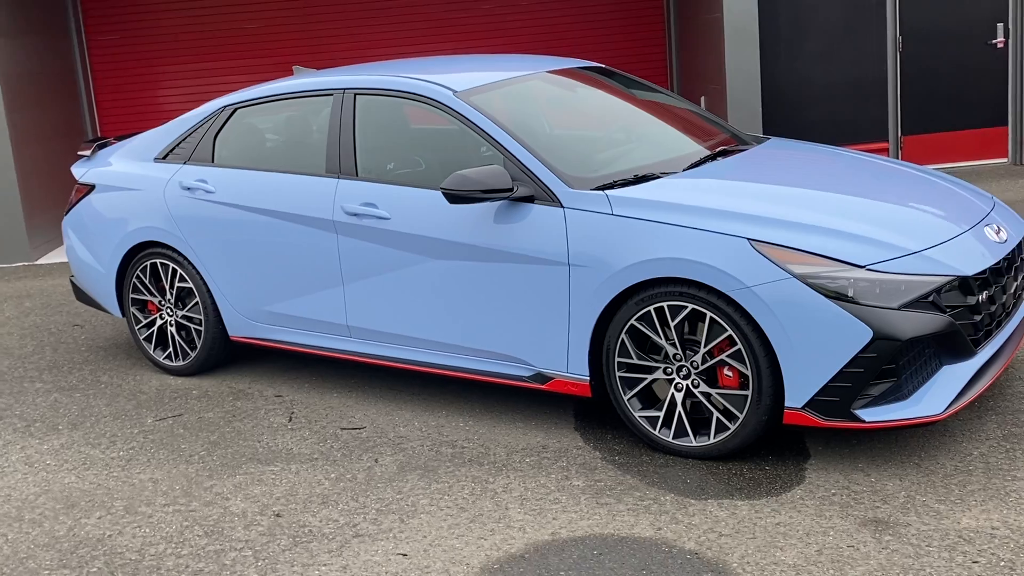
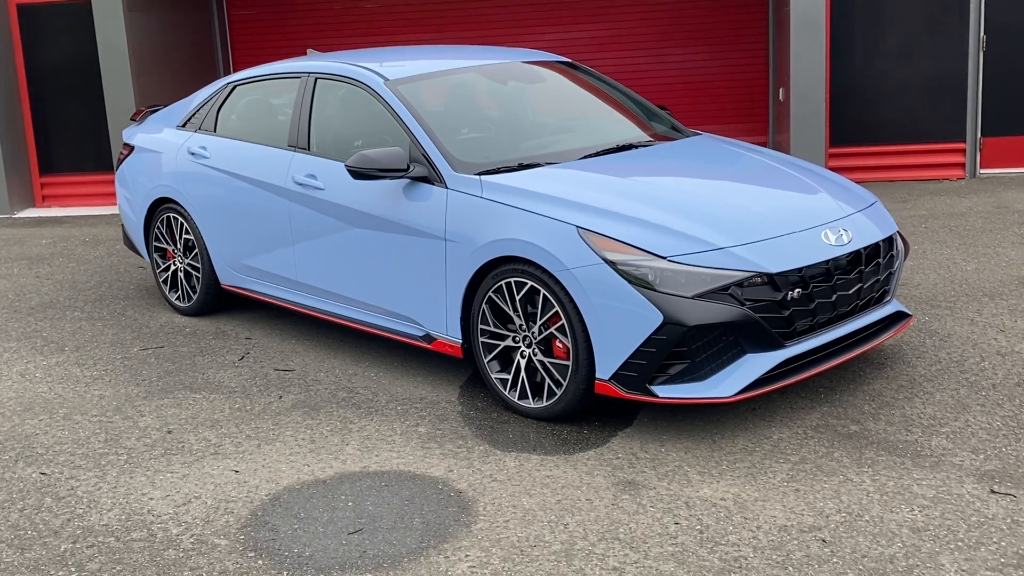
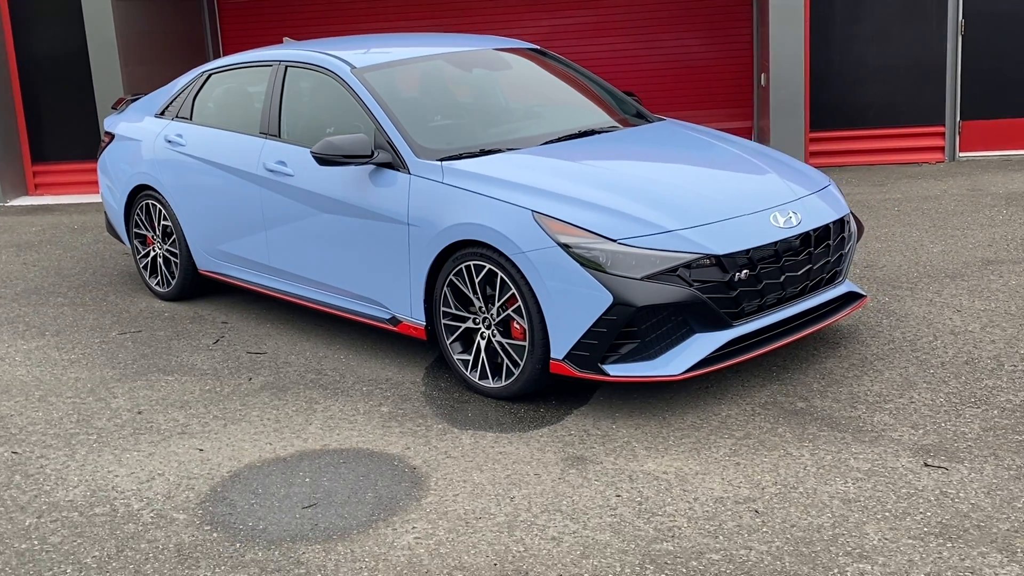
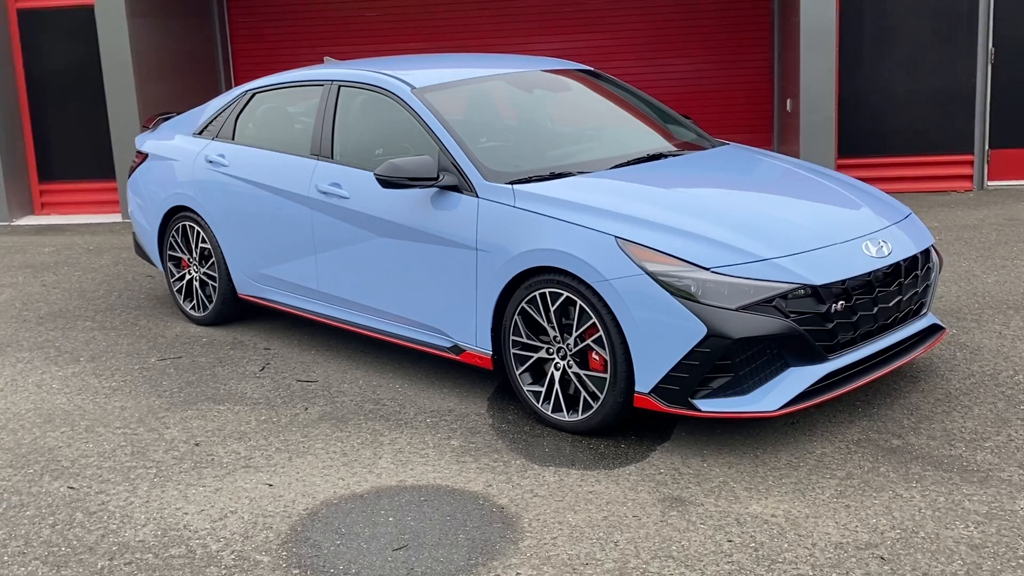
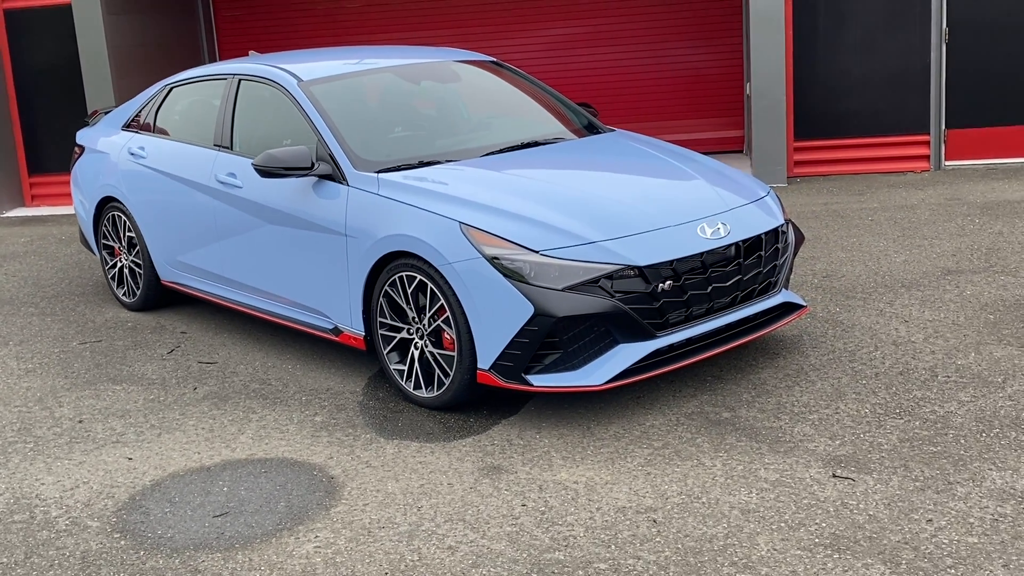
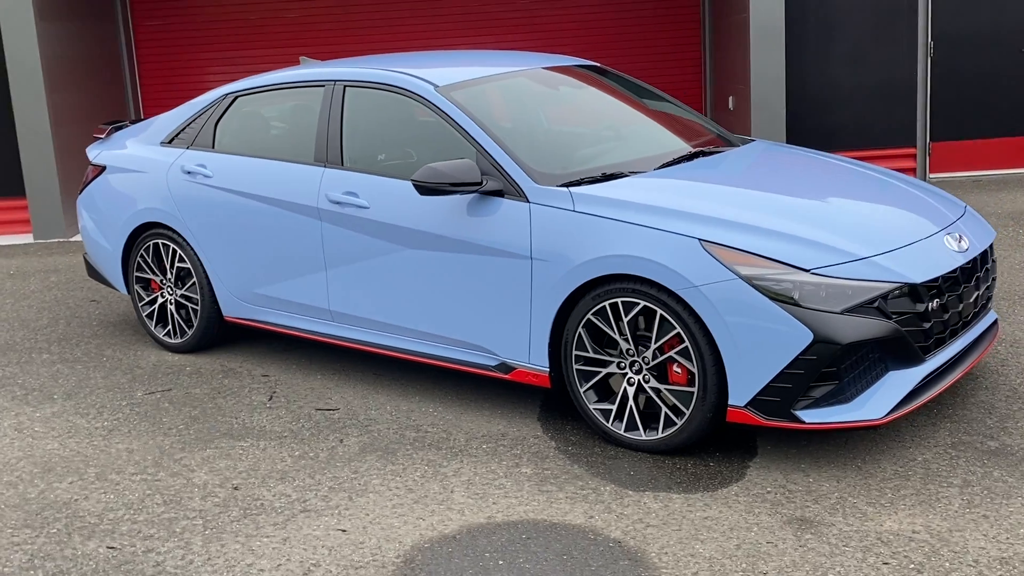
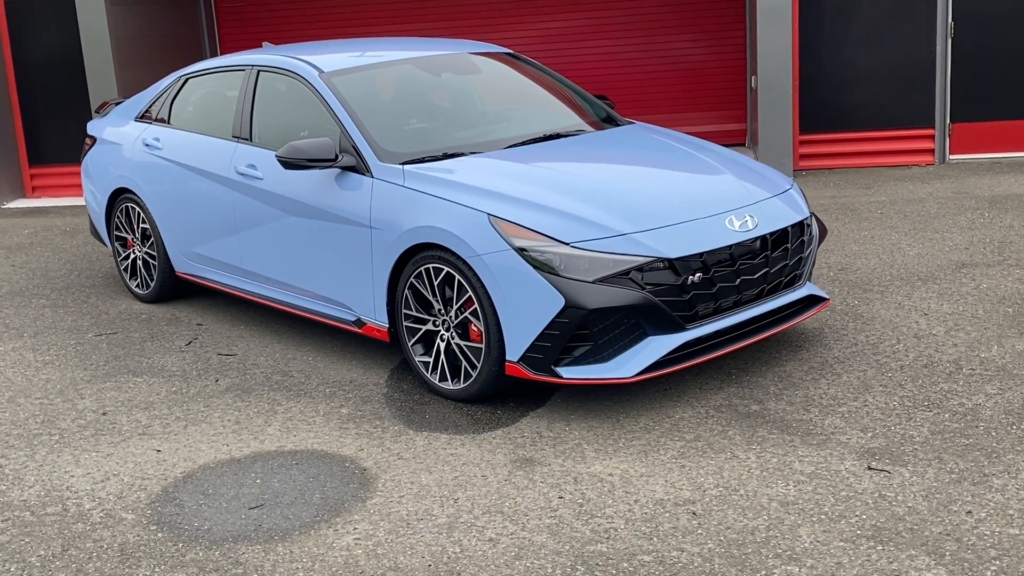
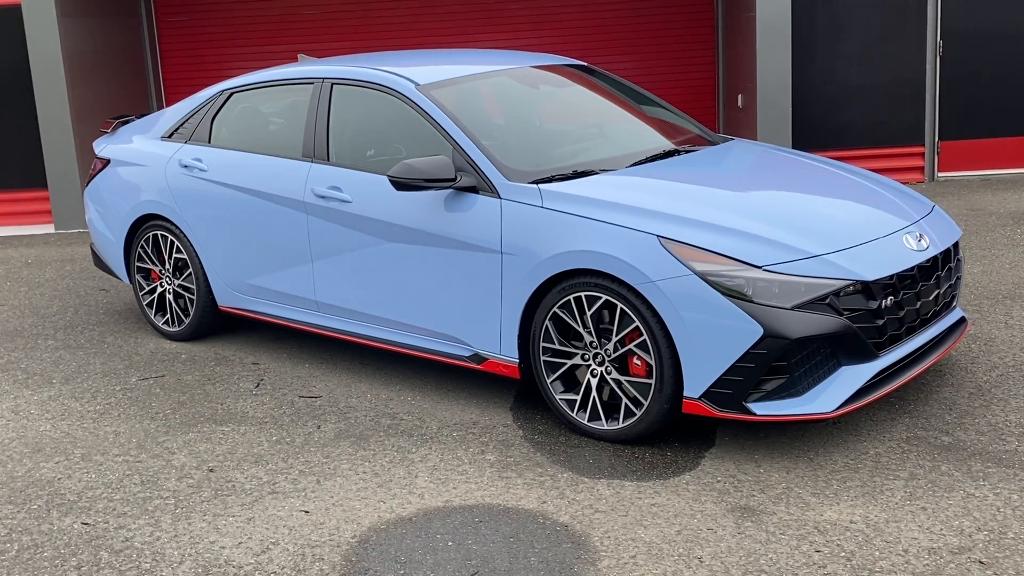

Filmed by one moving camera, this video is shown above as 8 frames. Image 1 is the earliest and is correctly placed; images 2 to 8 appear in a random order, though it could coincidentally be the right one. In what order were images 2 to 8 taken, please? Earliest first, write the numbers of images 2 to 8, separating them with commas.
6, 8, 4, 2, 3, 7, 5
